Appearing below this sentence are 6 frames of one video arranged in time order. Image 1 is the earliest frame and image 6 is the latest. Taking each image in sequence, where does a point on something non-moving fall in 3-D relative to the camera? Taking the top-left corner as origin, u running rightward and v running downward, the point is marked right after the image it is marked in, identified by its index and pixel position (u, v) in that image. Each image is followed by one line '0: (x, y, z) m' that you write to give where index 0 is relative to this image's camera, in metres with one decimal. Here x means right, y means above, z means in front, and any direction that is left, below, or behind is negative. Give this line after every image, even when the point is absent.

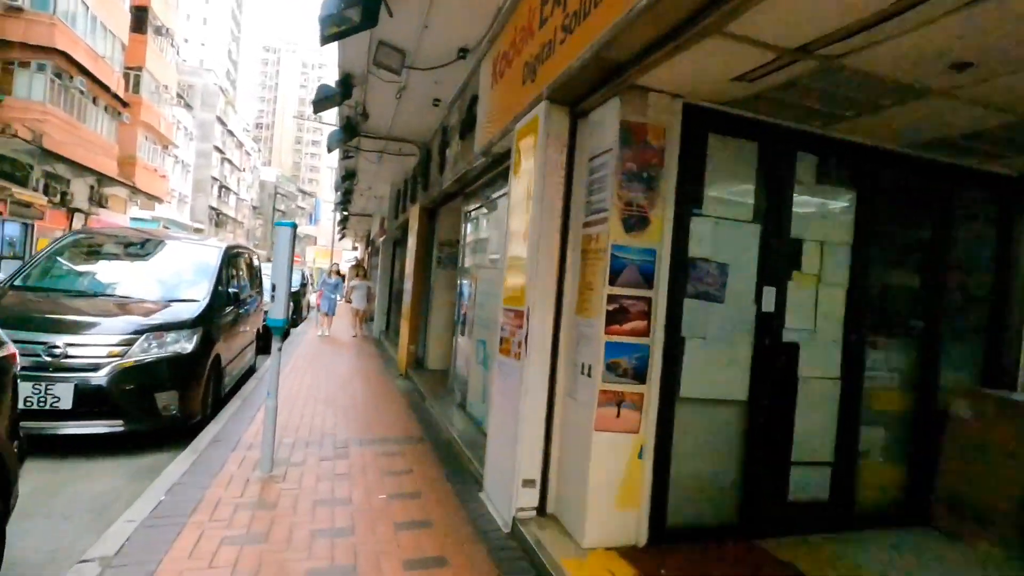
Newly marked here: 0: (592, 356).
0: (+0.5, -0.4, +3.2) m
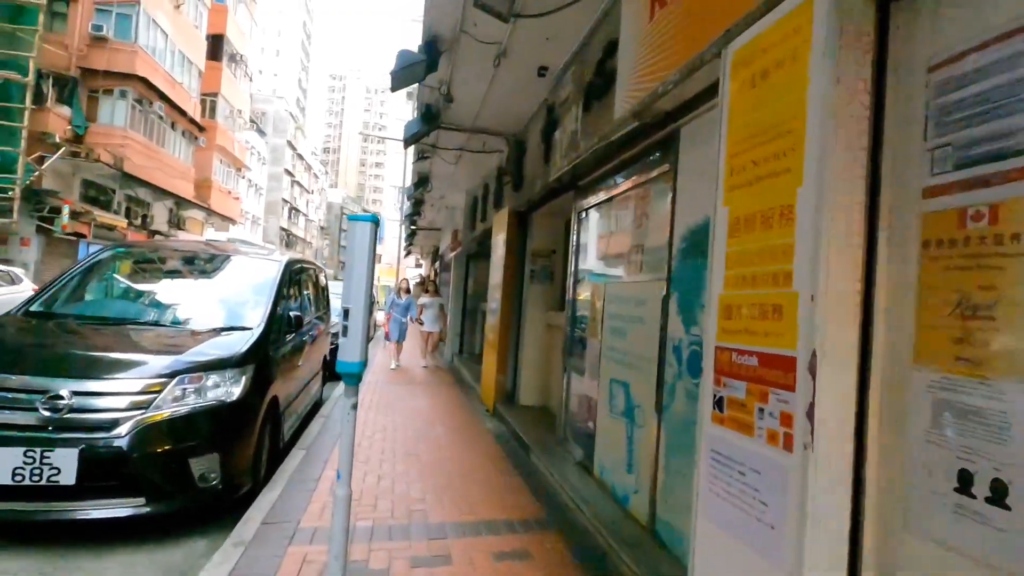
0: (+1.4, -0.5, +1.5) m
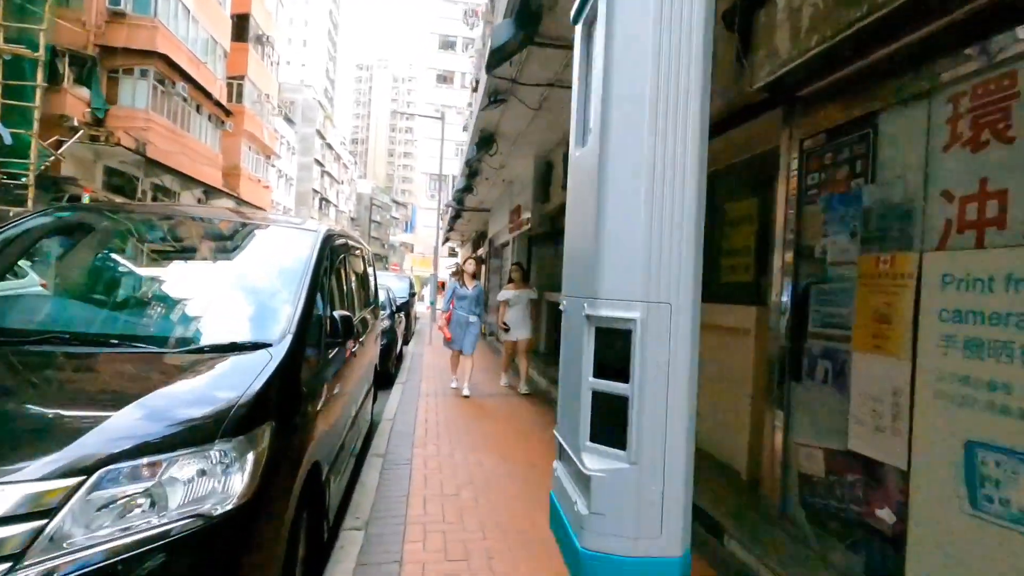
0: (+2.3, -0.4, -0.8) m
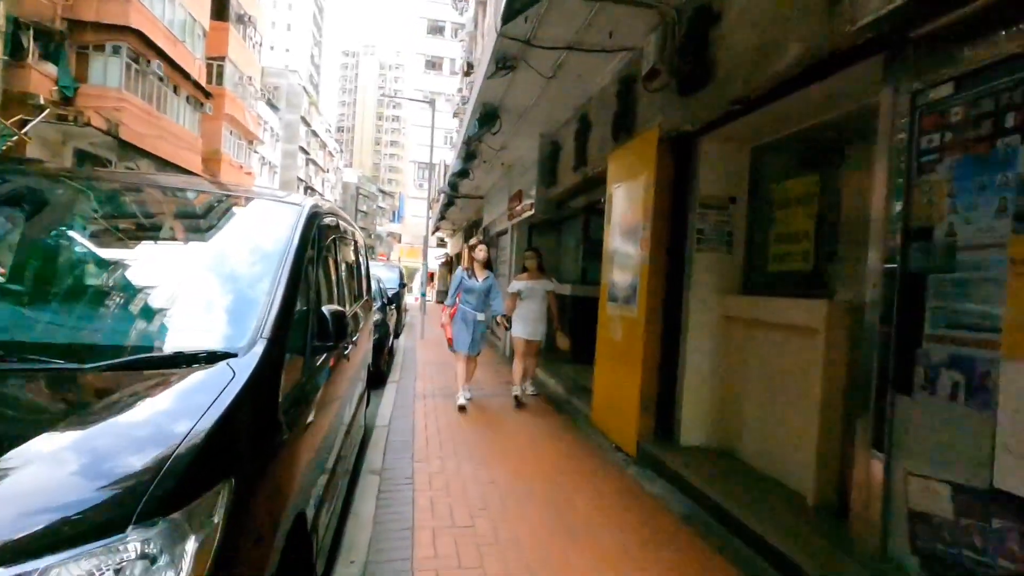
0: (+2.6, -0.5, -1.4) m
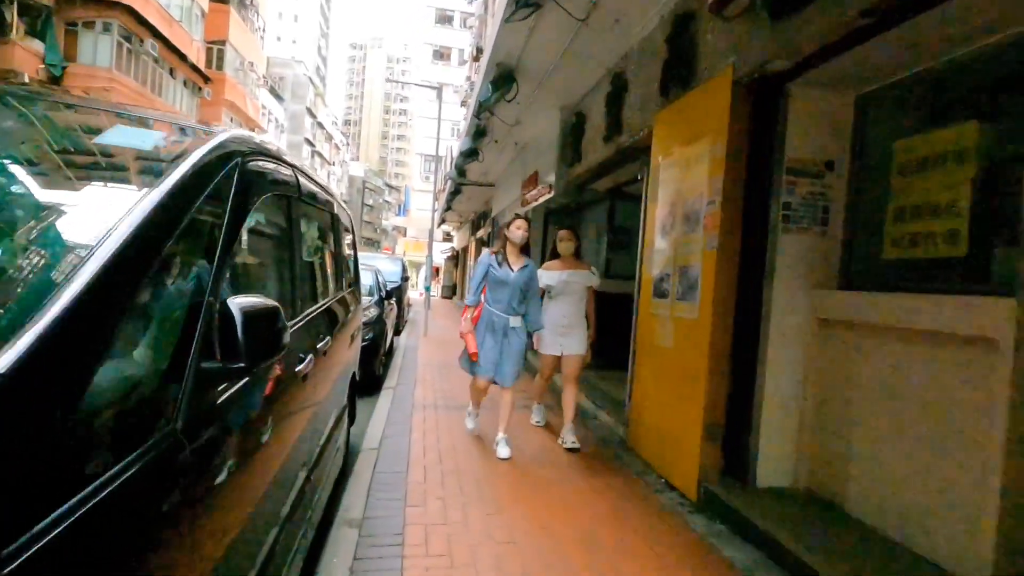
0: (+2.7, -0.5, -2.6) m
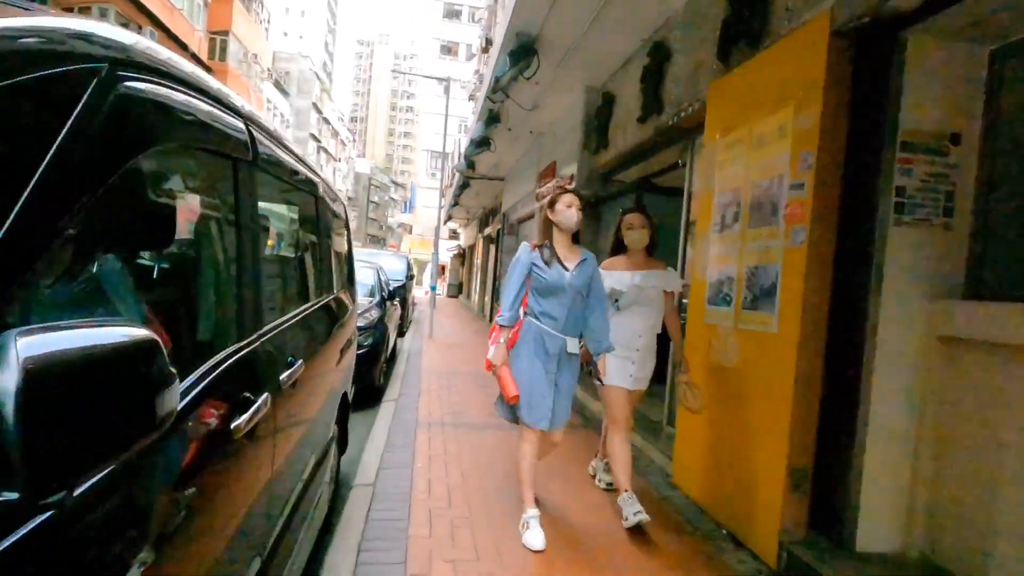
0: (+2.9, -0.5, -3.4) m
